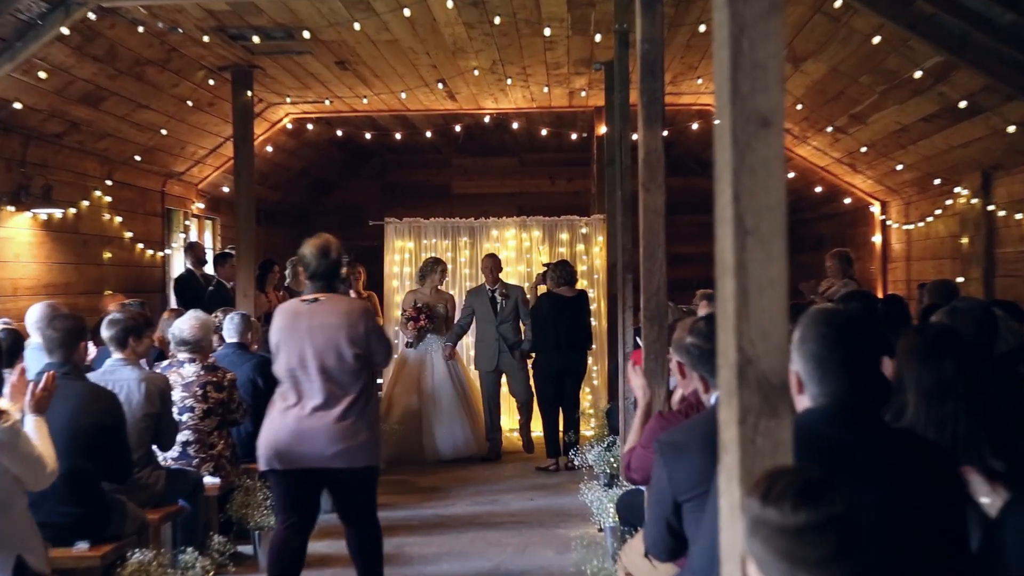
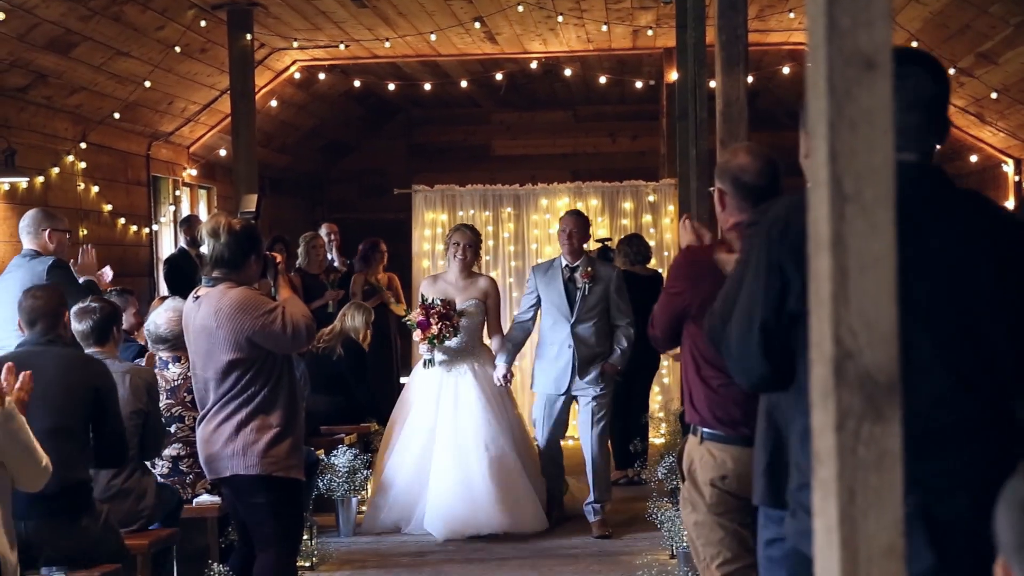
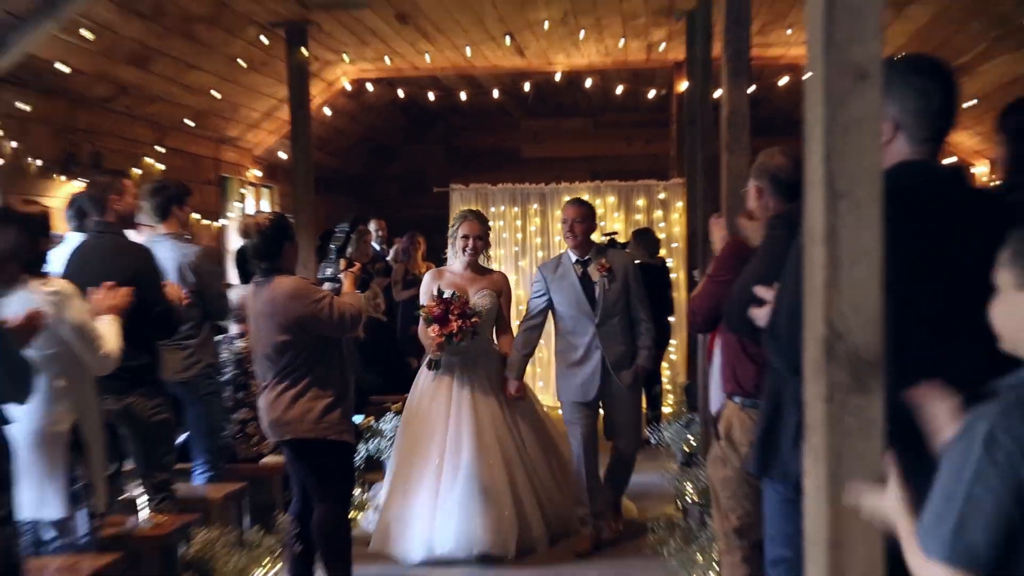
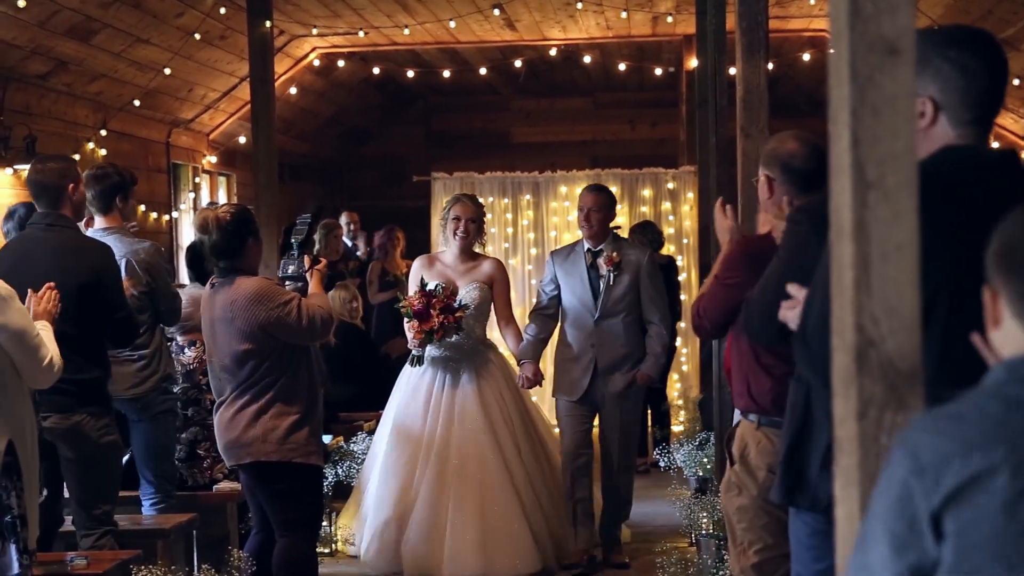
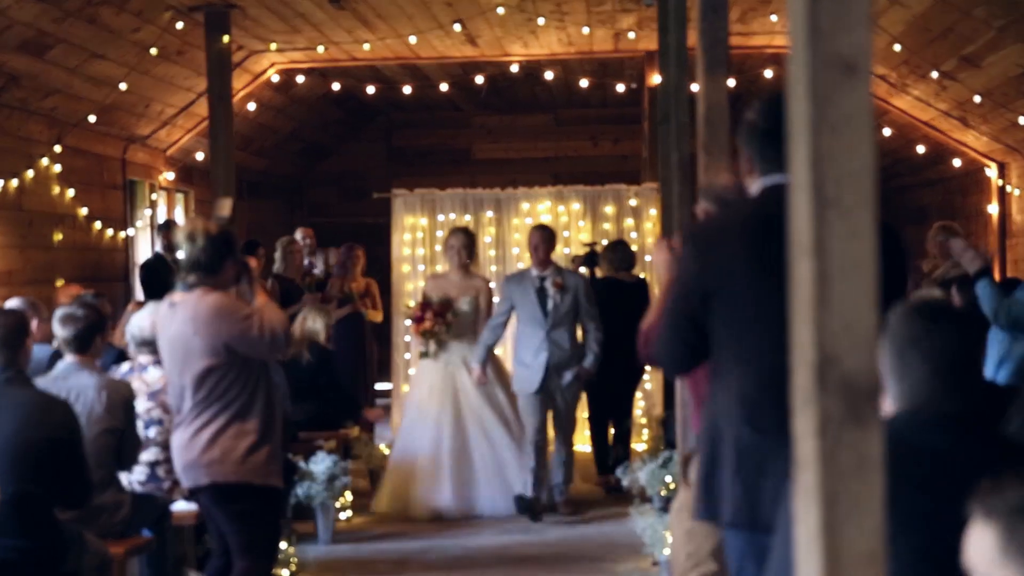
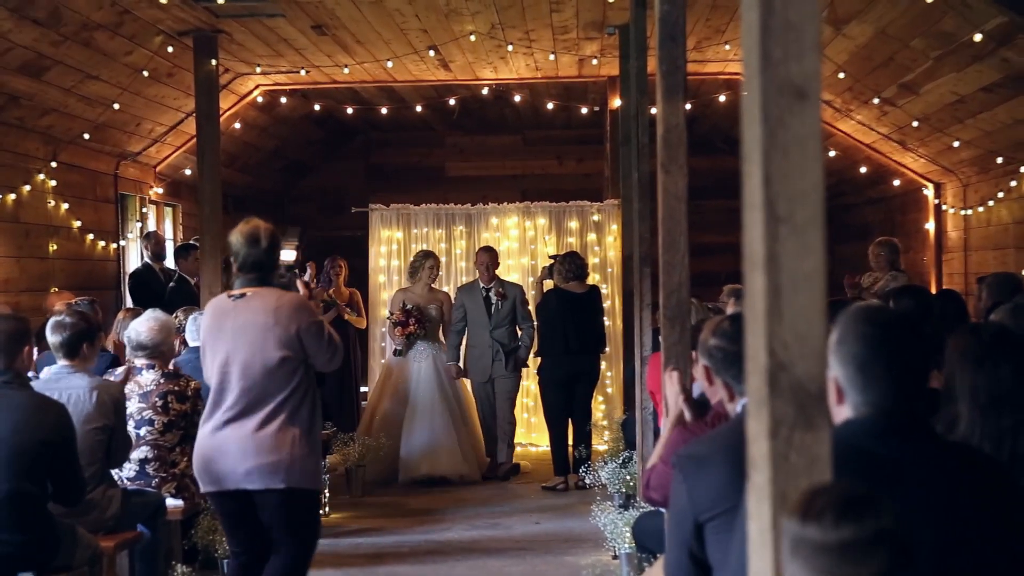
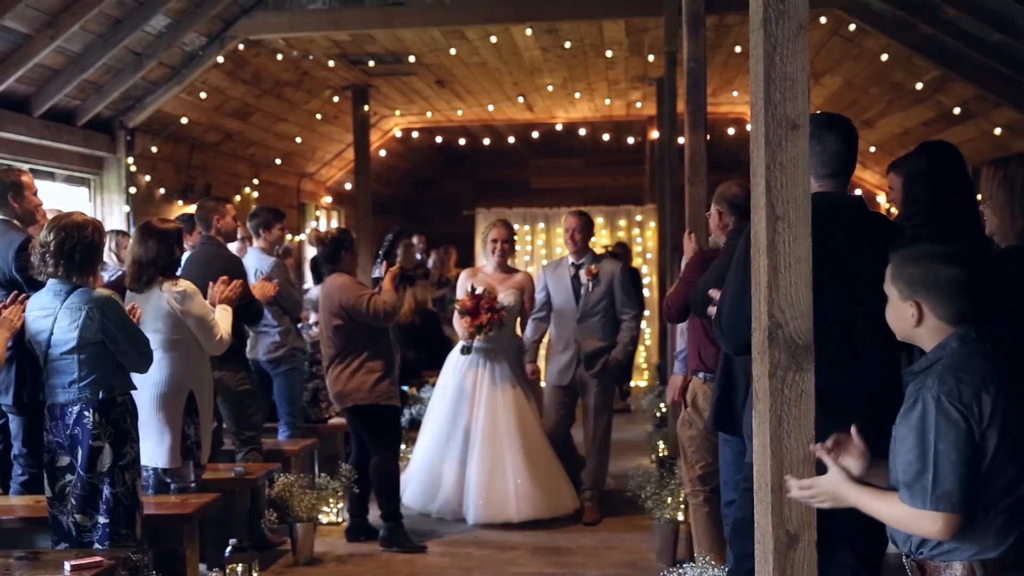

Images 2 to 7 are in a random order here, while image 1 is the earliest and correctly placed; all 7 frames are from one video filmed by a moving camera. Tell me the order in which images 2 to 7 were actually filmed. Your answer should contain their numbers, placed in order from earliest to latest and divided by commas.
6, 5, 2, 4, 3, 7
